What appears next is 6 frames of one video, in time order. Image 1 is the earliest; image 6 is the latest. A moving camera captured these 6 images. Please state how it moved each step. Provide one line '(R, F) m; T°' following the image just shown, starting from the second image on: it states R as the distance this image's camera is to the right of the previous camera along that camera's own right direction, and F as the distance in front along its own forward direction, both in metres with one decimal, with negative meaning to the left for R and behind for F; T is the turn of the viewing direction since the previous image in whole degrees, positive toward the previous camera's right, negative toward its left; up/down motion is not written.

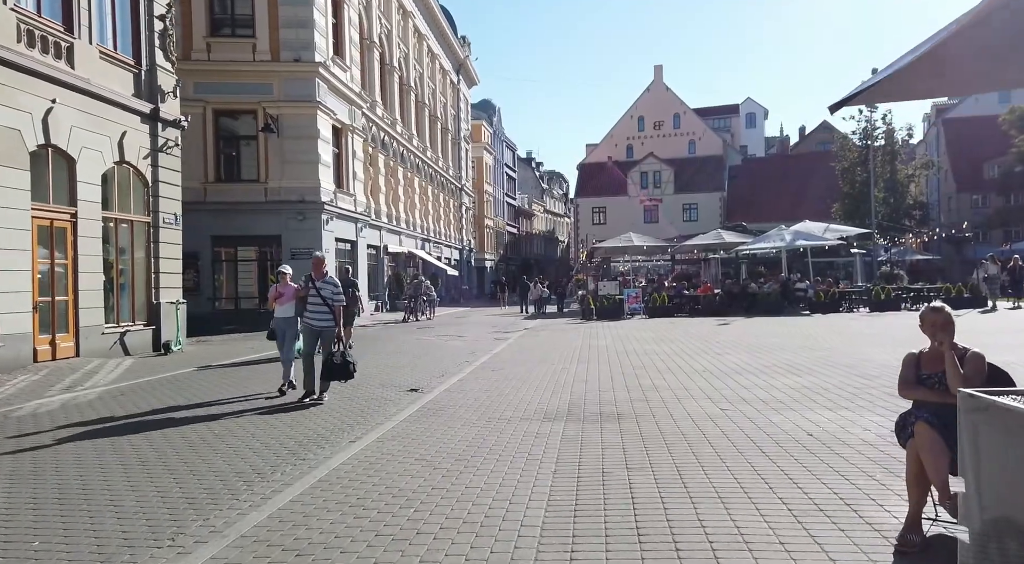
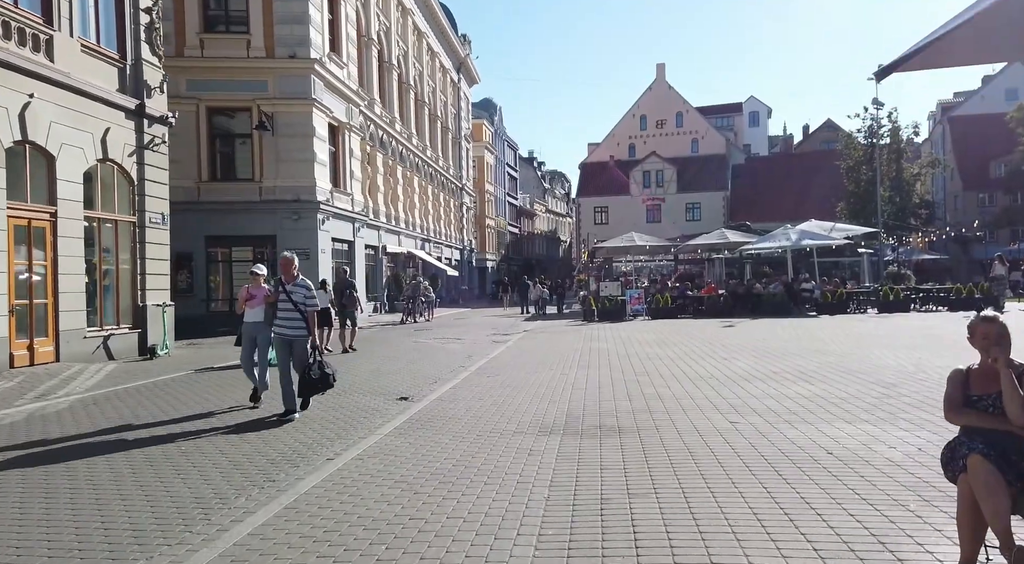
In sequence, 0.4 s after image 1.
(+0.1, +0.6) m; 0°
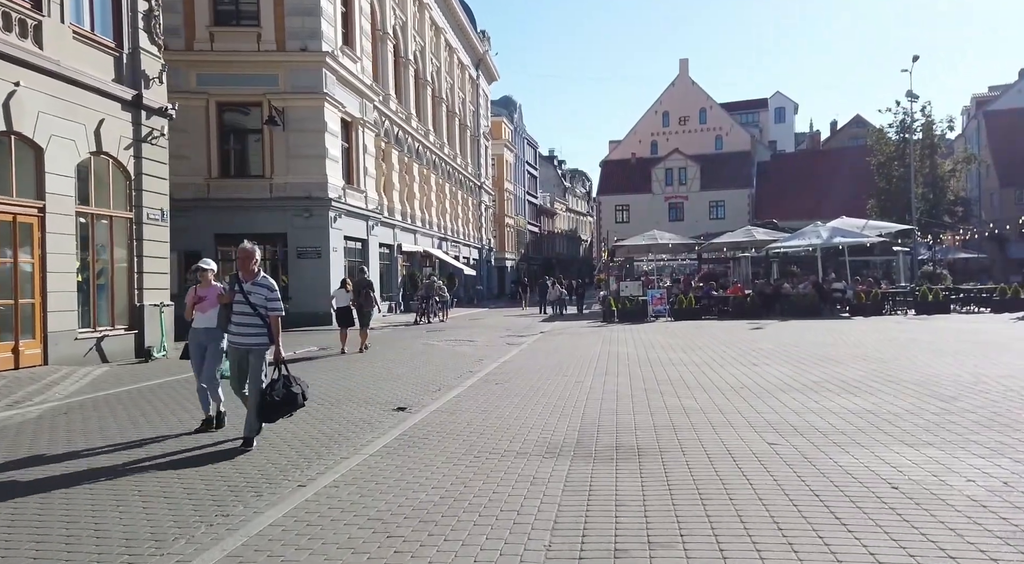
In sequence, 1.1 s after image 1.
(+0.1, +1.0) m; -2°
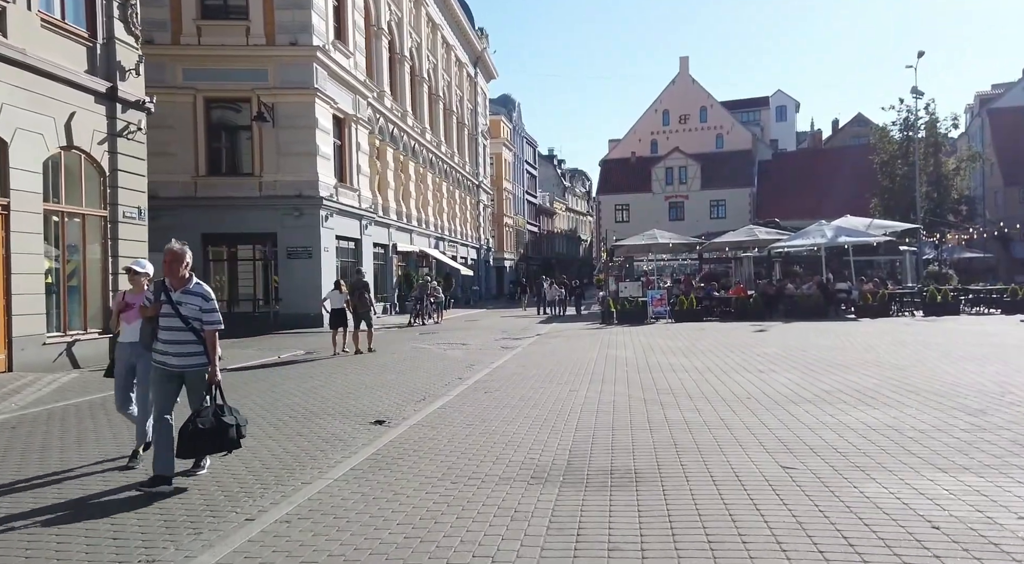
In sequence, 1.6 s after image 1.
(+0.1, +0.7) m; 0°
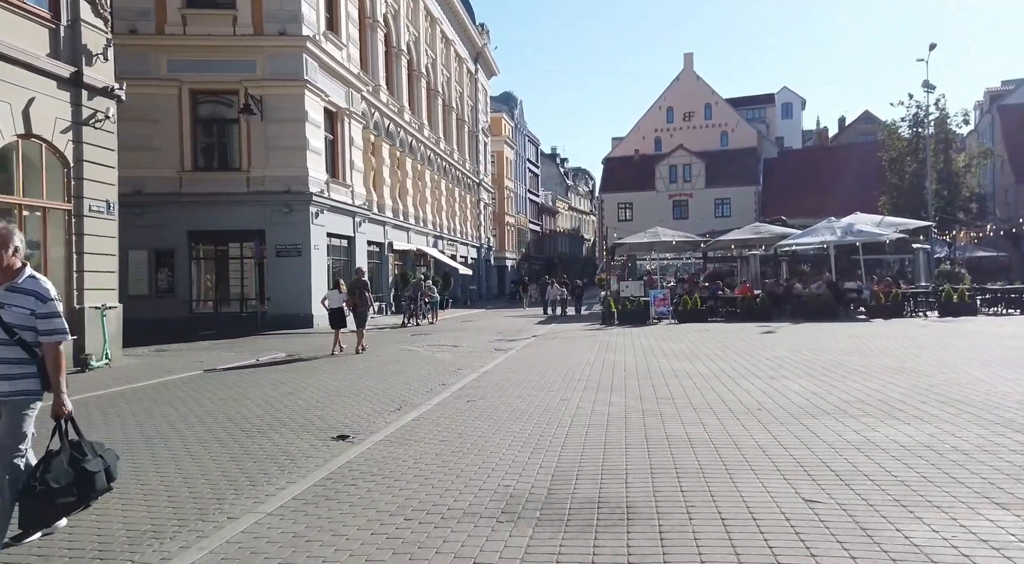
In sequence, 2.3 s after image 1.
(+0.2, +1.0) m; 0°
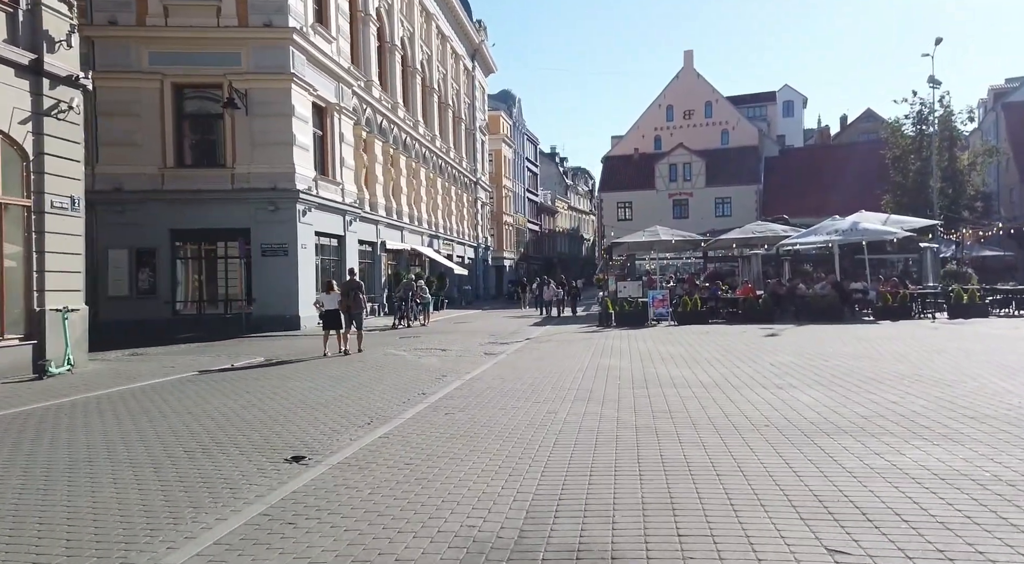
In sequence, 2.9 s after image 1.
(+0.2, +0.9) m; 0°
